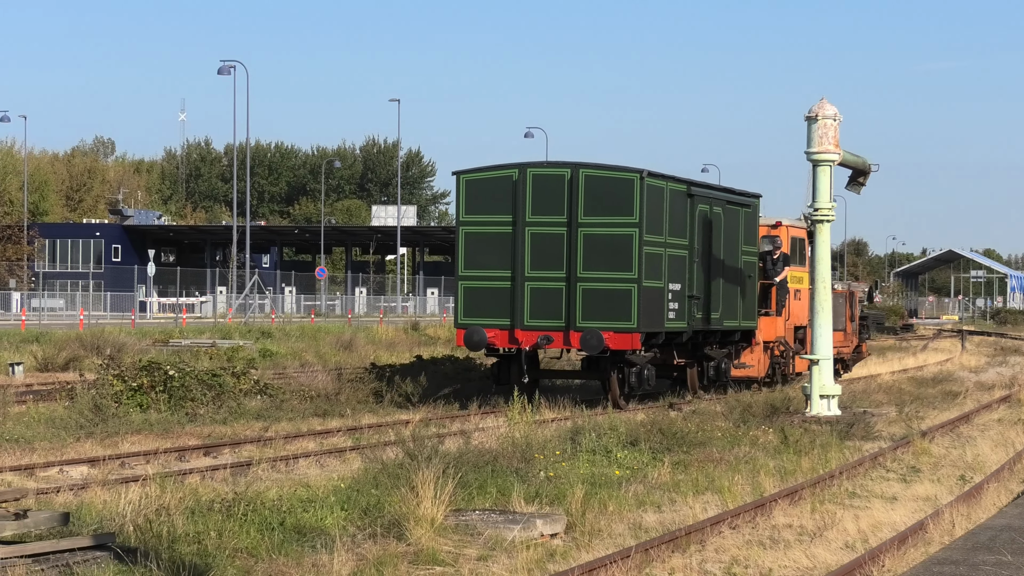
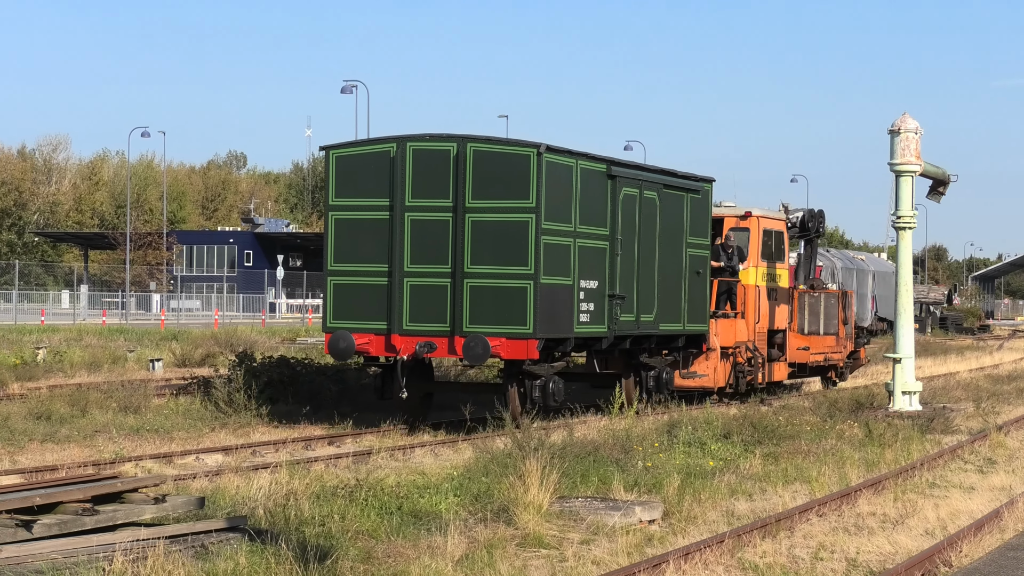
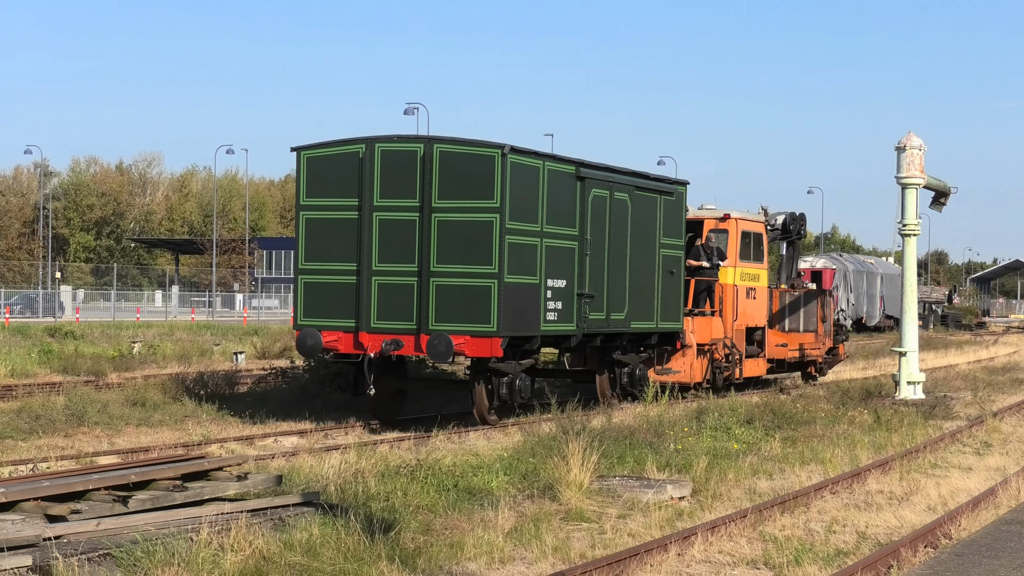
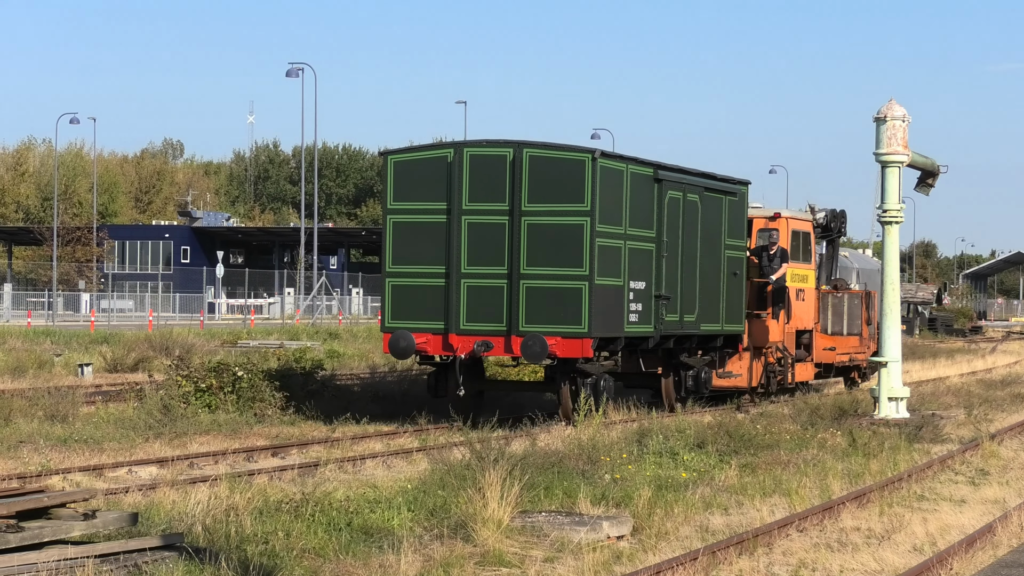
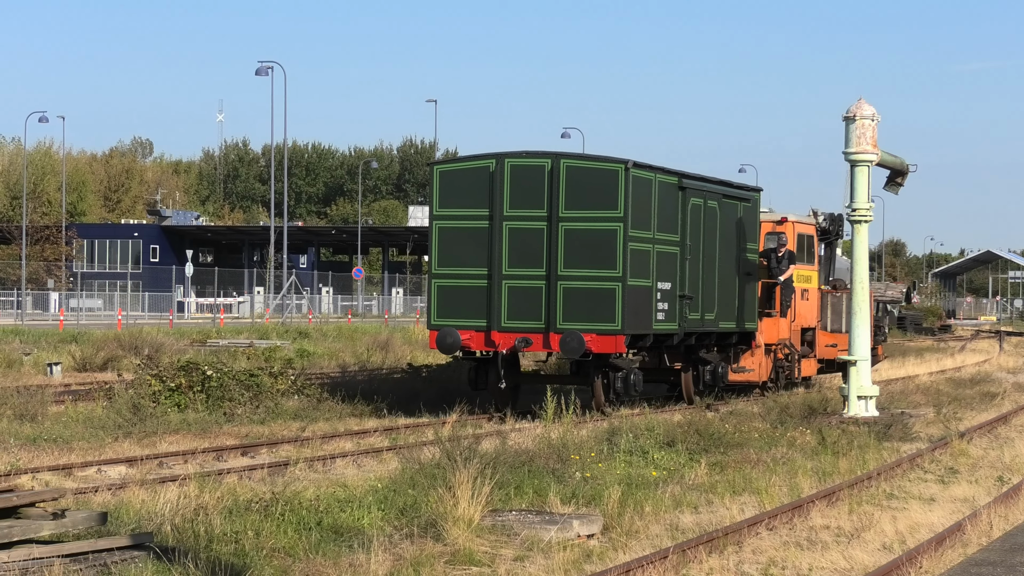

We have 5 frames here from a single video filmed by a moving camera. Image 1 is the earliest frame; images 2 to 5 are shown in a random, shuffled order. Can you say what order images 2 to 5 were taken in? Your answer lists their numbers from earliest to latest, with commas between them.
5, 4, 2, 3
